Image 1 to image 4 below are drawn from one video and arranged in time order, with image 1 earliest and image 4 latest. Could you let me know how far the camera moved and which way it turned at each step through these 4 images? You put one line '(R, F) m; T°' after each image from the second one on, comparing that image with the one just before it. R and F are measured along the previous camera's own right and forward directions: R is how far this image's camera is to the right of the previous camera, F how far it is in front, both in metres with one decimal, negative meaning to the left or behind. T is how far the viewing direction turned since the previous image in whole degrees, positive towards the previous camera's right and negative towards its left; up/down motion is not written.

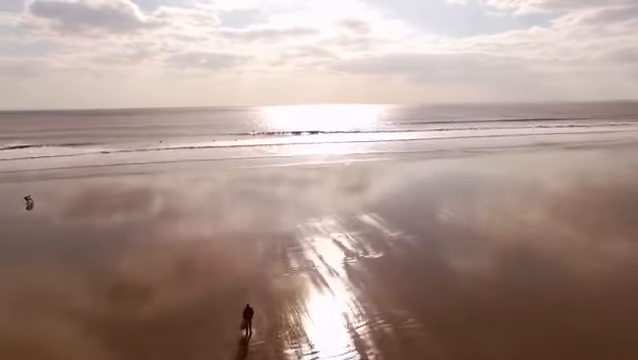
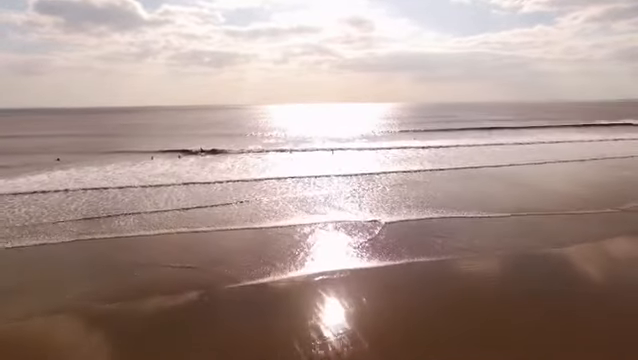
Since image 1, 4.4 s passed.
(0.0, +2.0) m; 0°
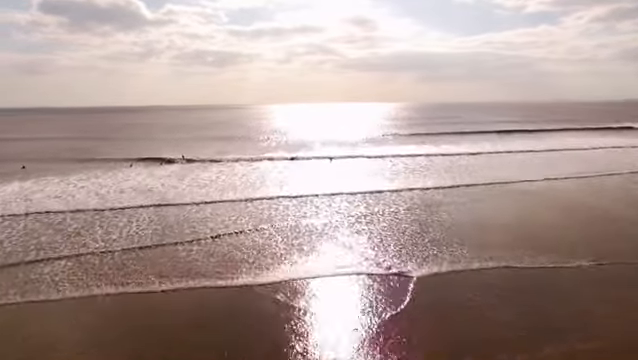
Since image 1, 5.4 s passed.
(+0.1, +3.2) m; 0°
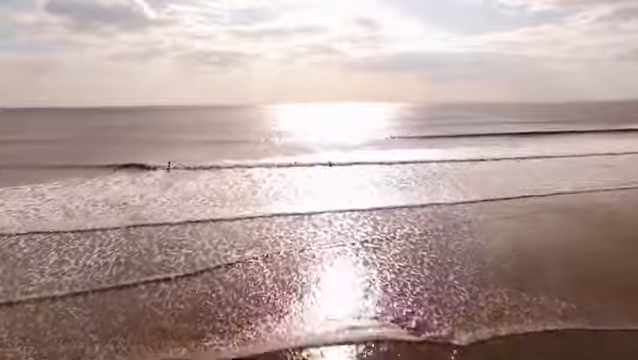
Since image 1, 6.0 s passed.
(+0.1, +2.1) m; 0°
